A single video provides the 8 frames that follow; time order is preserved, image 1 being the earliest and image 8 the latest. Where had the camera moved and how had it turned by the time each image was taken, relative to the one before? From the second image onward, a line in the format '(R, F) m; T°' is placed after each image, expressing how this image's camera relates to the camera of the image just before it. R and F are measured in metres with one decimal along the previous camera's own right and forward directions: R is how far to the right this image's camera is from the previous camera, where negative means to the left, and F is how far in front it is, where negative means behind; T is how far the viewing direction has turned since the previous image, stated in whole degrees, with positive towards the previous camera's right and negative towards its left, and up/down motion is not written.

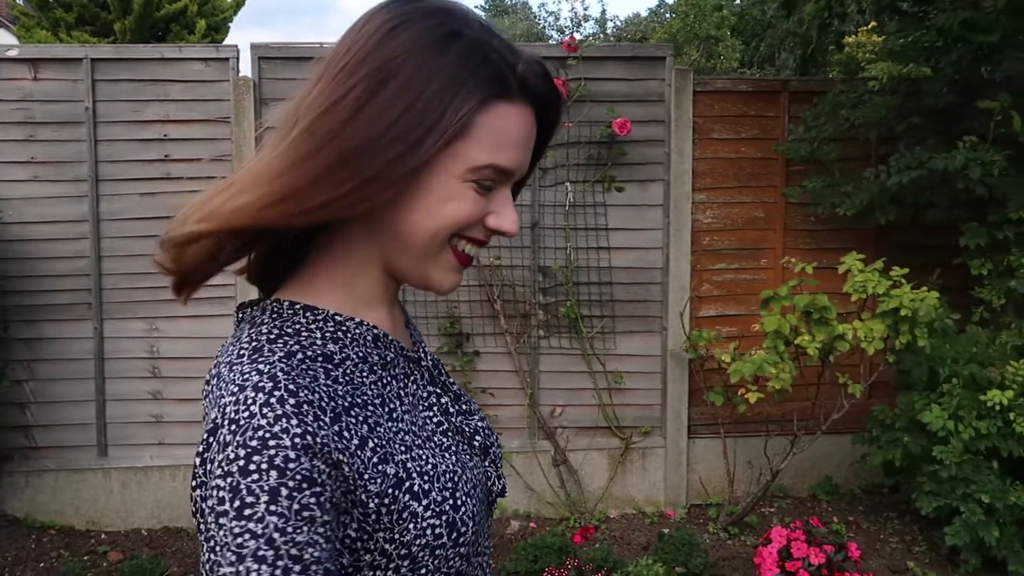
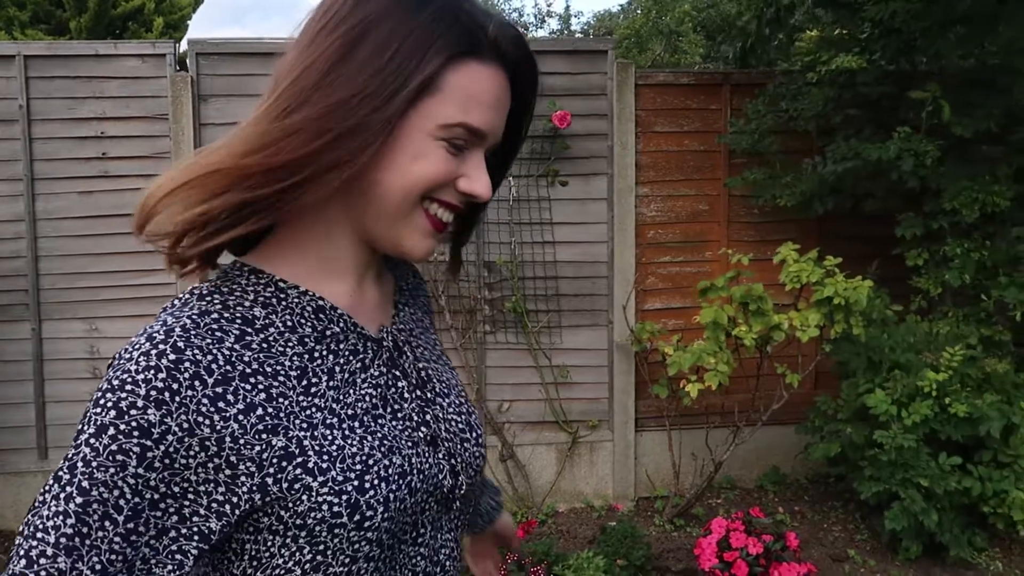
(+0.1, 0.0) m; +1°
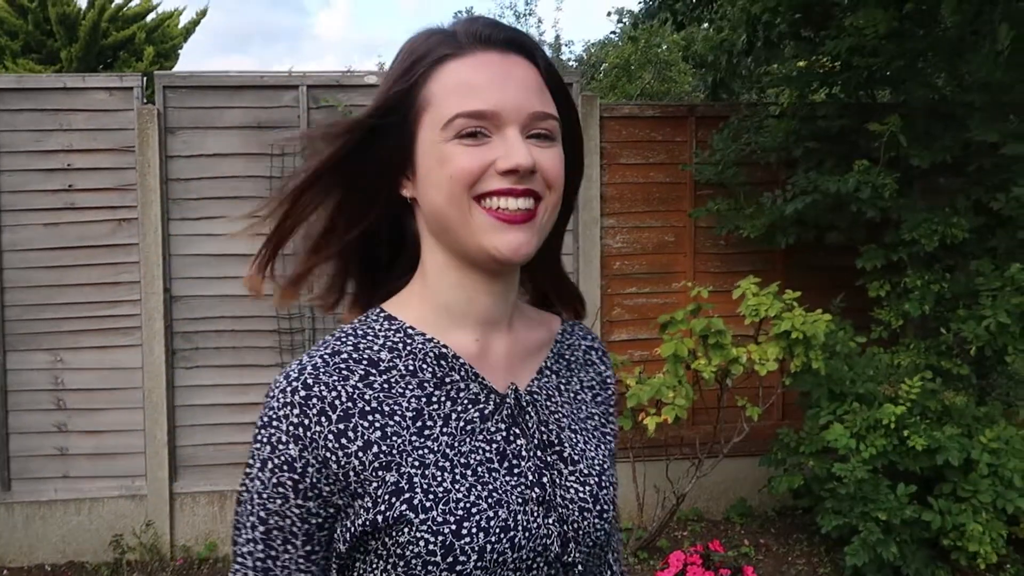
(+0.2, 0.0) m; 0°
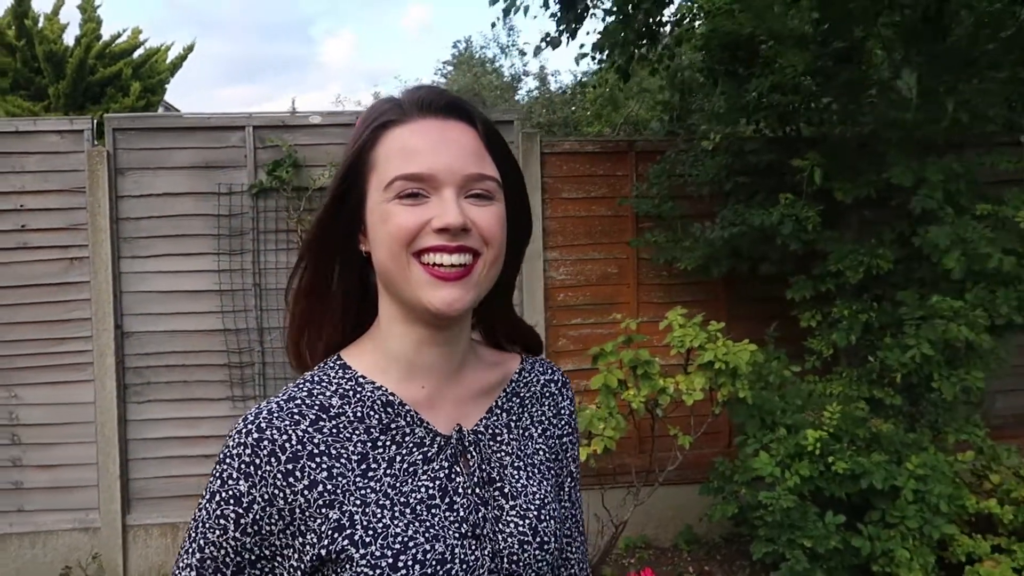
(+0.3, -0.1) m; 0°
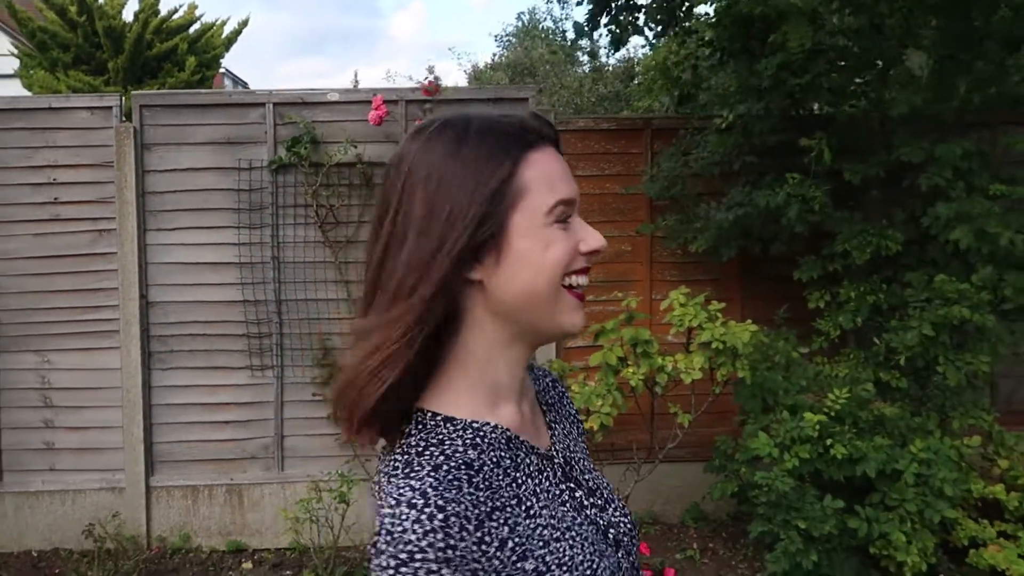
(+0.3, 0.0) m; -4°
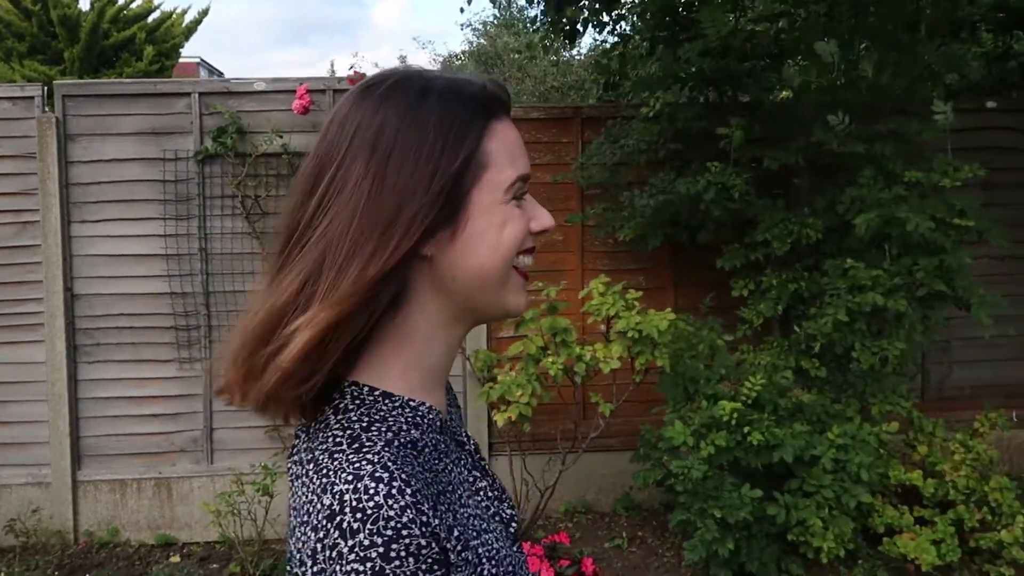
(+0.3, 0.0) m; +1°
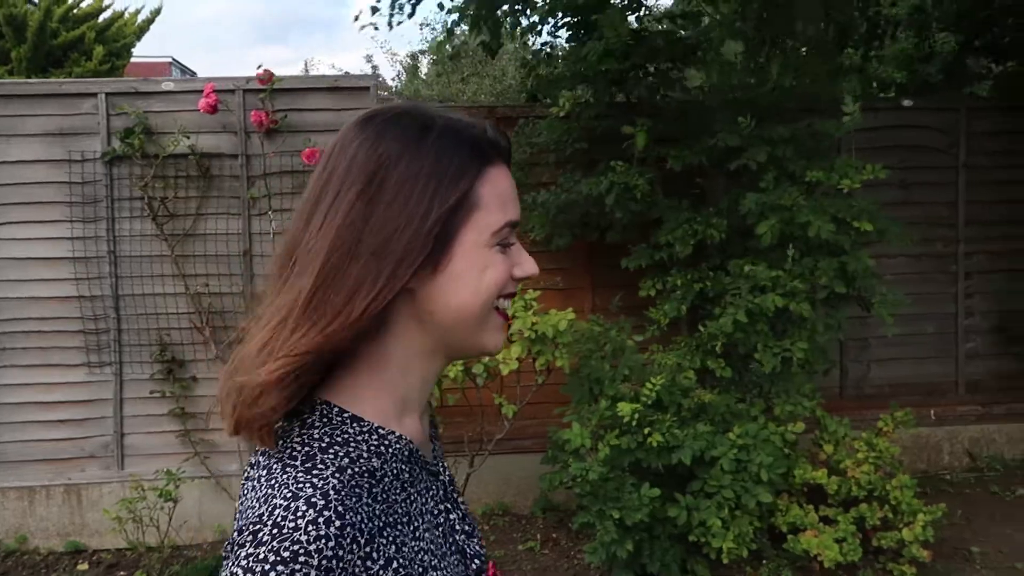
(+0.3, 0.0) m; +1°
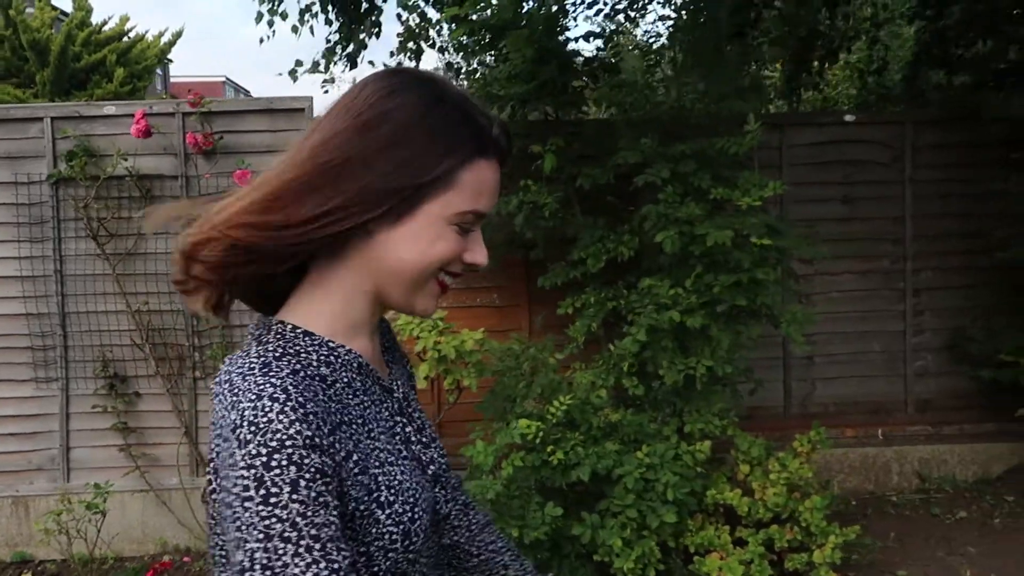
(+0.6, 0.0) m; -3°
